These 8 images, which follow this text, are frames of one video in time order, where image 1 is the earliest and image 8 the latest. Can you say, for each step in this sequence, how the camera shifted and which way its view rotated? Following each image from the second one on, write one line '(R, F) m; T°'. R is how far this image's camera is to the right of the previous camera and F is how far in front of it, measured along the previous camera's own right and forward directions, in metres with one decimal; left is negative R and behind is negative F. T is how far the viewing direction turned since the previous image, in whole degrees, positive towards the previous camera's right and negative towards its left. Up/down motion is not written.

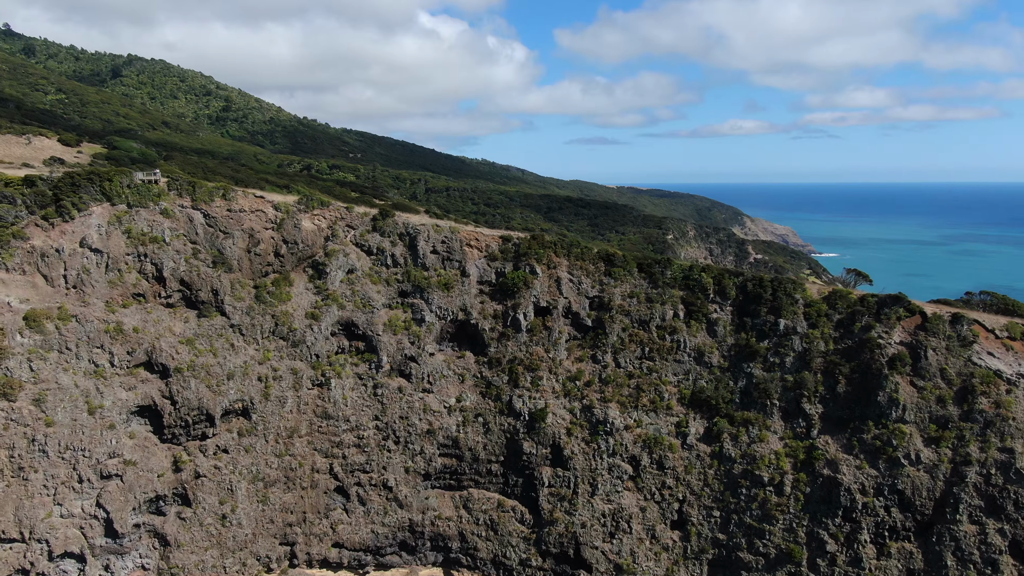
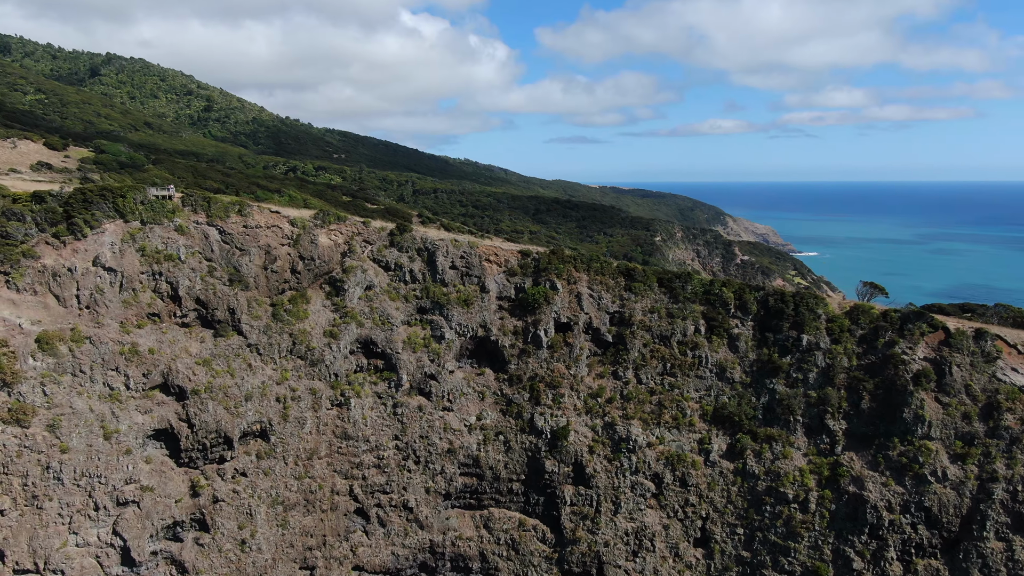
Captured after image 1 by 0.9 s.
(-1.7, +0.5) m; +2°
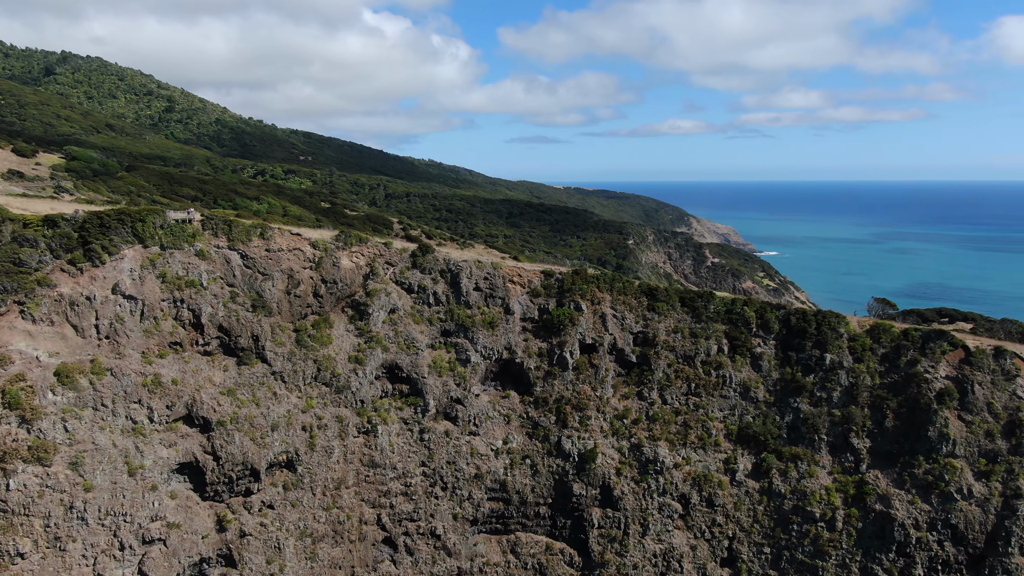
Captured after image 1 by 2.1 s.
(-2.7, +0.5) m; +3°
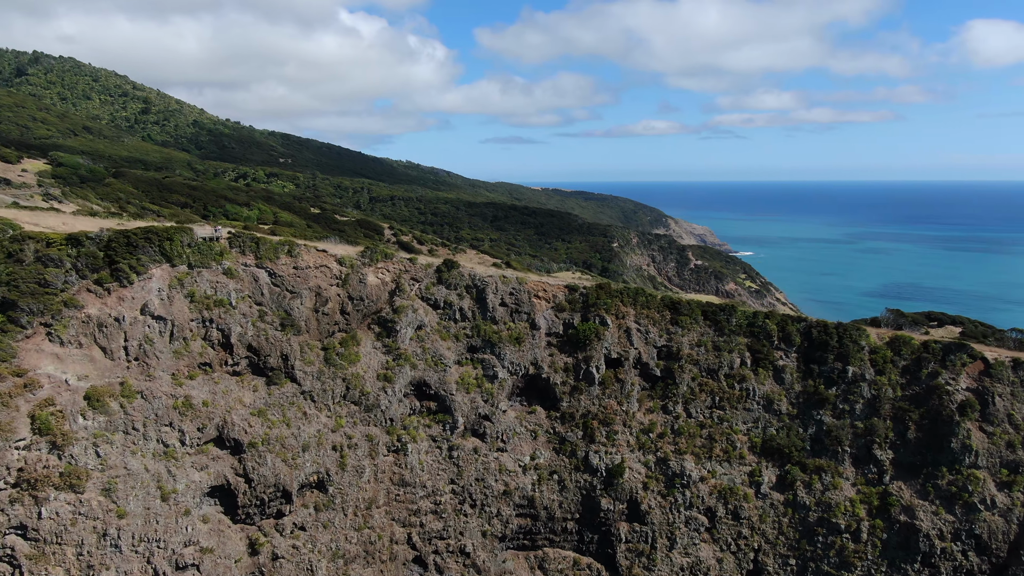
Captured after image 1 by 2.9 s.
(-2.1, +0.1) m; +2°
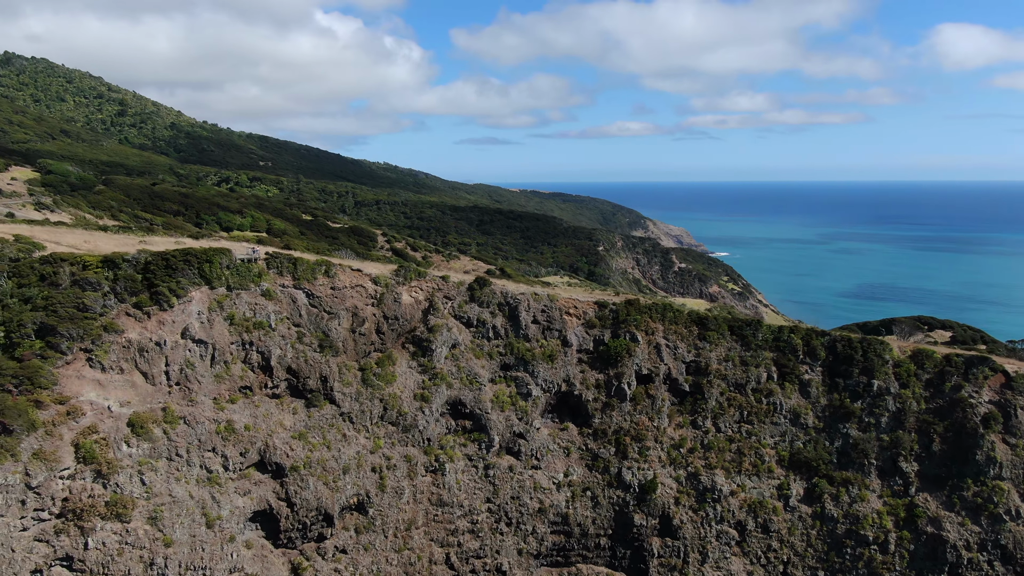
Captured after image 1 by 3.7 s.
(-2.4, 0.0) m; +2°
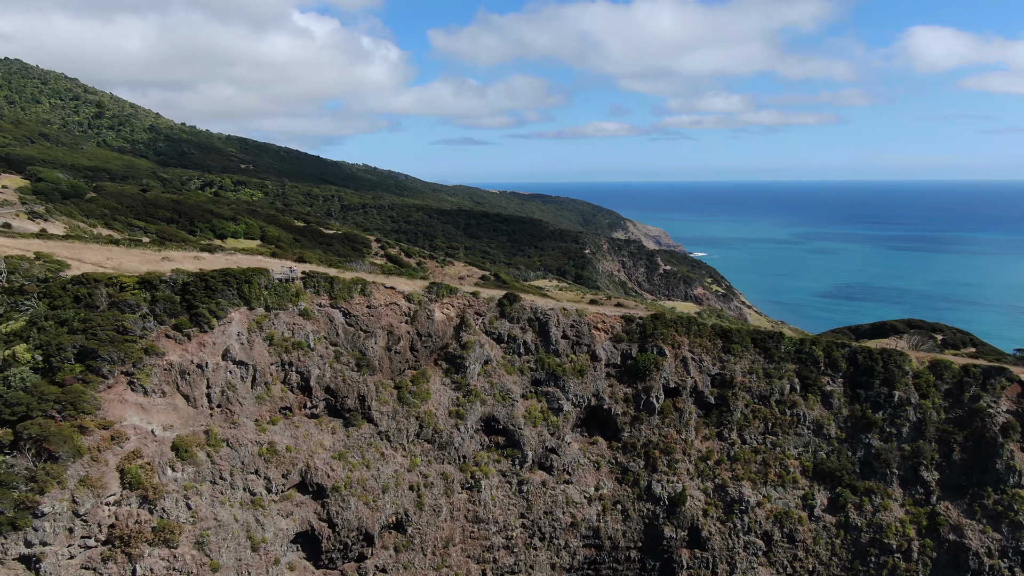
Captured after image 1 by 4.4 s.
(-2.2, -0.1) m; +2°
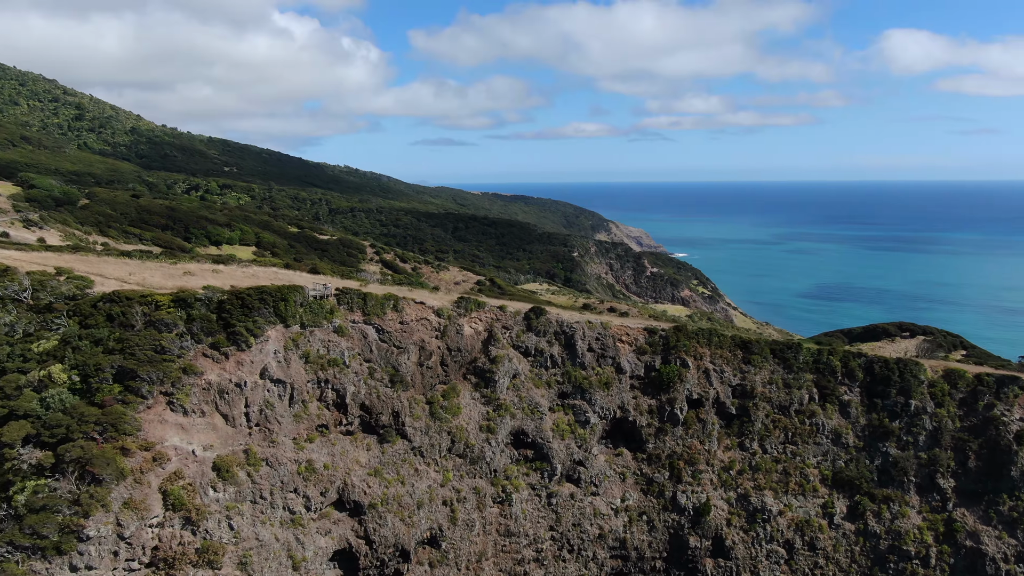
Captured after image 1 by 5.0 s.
(-2.0, -0.2) m; +2°
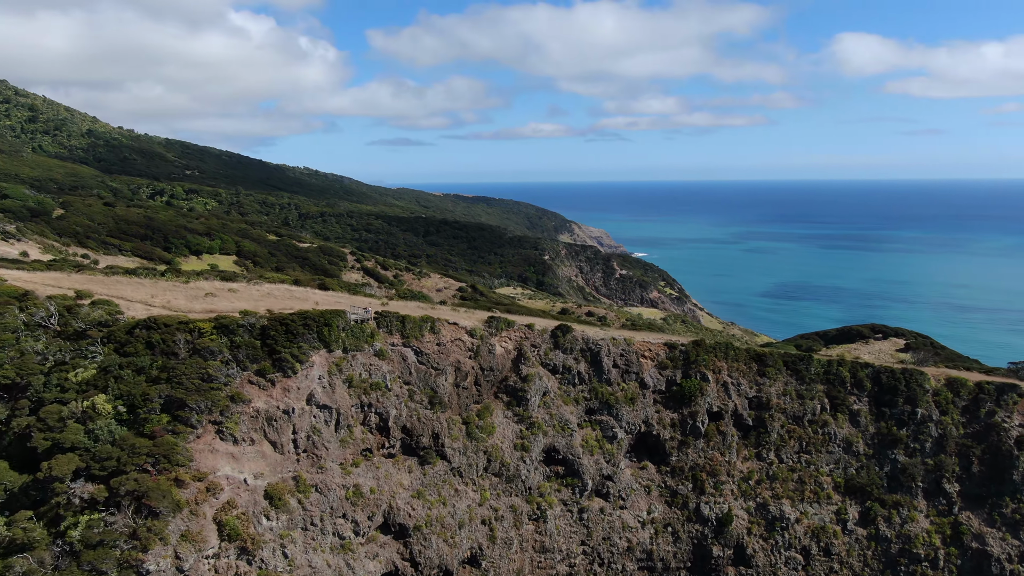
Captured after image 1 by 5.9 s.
(-2.9, -0.3) m; +3°
